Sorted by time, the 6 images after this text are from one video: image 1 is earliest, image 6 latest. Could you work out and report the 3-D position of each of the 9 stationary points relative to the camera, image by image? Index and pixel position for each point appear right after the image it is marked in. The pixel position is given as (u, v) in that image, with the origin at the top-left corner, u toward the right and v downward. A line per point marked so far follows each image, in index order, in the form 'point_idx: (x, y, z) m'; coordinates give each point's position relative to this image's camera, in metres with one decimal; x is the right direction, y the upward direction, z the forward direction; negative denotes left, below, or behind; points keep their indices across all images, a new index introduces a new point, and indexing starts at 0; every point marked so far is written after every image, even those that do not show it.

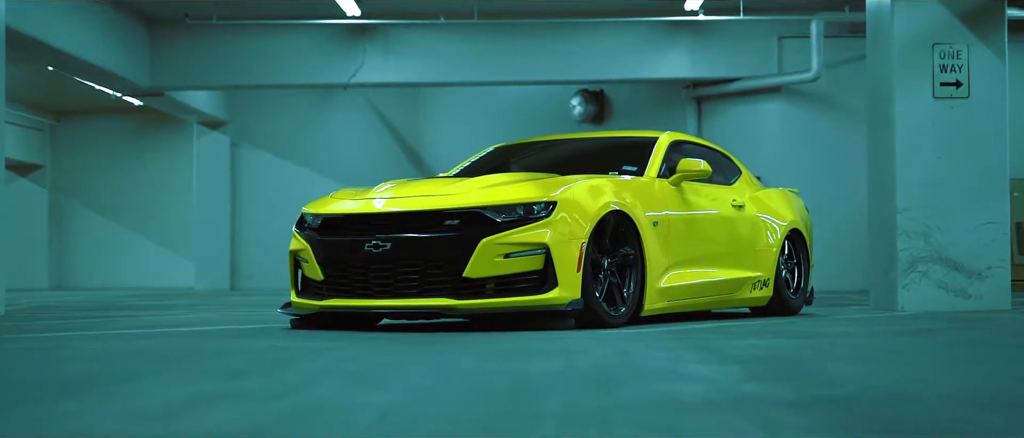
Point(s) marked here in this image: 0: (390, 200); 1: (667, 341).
0: (-0.4, +0.1, +5.7) m
1: (+0.5, -0.4, +4.8) m
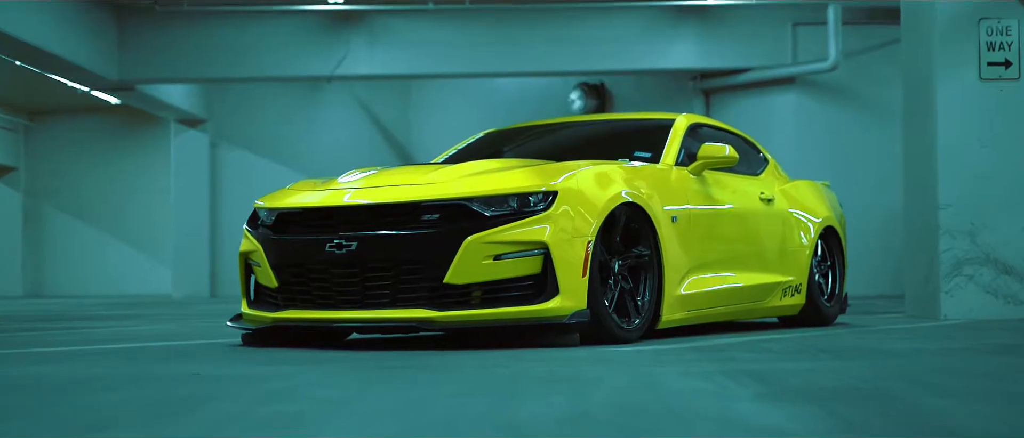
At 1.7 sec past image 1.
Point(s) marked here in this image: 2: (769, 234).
0: (-0.5, +0.1, +4.7) m
1: (+0.4, -0.4, +3.8) m
2: (+1.0, -0.1, +6.0) m
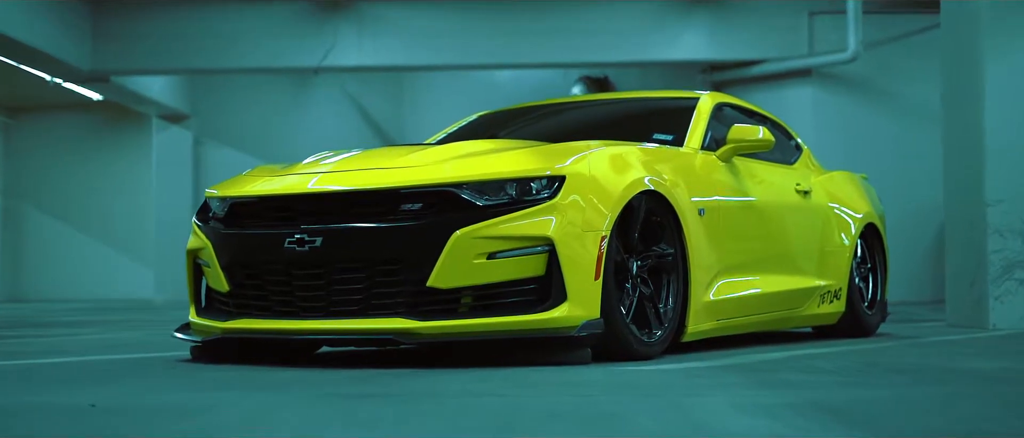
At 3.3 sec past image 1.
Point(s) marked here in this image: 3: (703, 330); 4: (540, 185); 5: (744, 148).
0: (-0.5, +0.1, +4.0) m
1: (+0.4, -0.3, +3.0) m
2: (+1.0, 0.0, +5.2) m
3: (+0.5, -0.3, +4.4) m
4: (+0.1, +0.1, +3.7) m
5: (+0.7, +0.2, +4.8) m
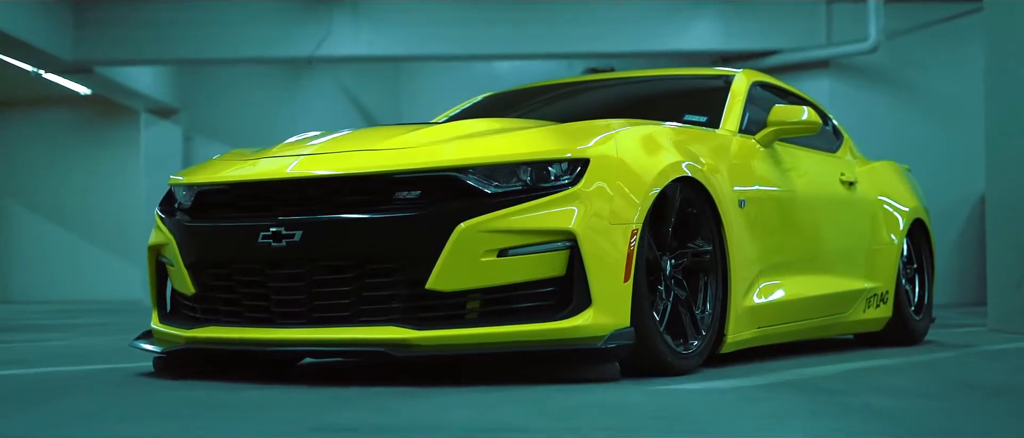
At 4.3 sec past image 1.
0: (-0.4, +0.1, +3.4) m
1: (+0.5, -0.3, +2.5) m
2: (+1.0, 0.0, +4.6) m
3: (+0.6, -0.3, +3.8) m
4: (+0.1, +0.1, +3.2) m
5: (+0.7, +0.2, +4.2) m
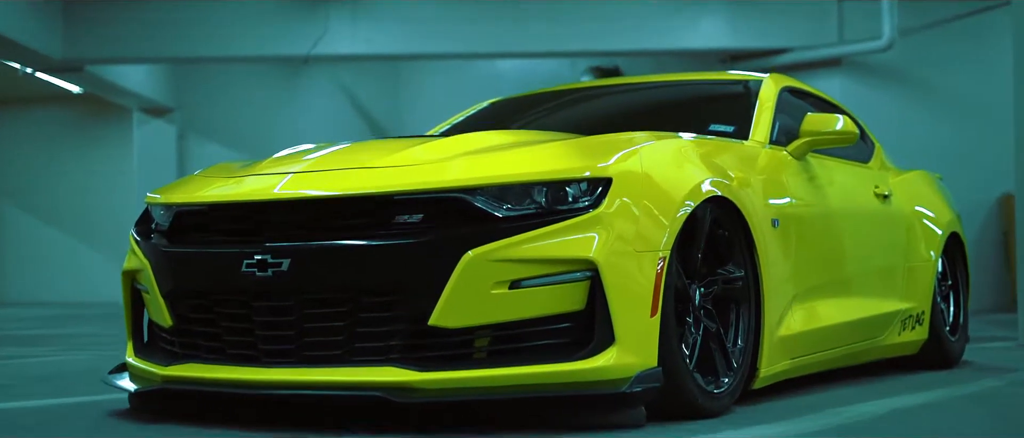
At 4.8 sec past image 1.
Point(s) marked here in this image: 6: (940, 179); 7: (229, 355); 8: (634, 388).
0: (-0.4, +0.1, +3.0) m
1: (+0.5, -0.4, +2.1) m
2: (+1.0, -0.1, +4.3) m
3: (+0.6, -0.3, +3.5) m
4: (+0.1, +0.1, +2.8) m
5: (+0.8, +0.2, +3.9) m
6: (+1.4, +0.1, +5.2) m
7: (-0.5, -0.3, +3.0) m
8: (+0.2, -0.3, +2.8) m
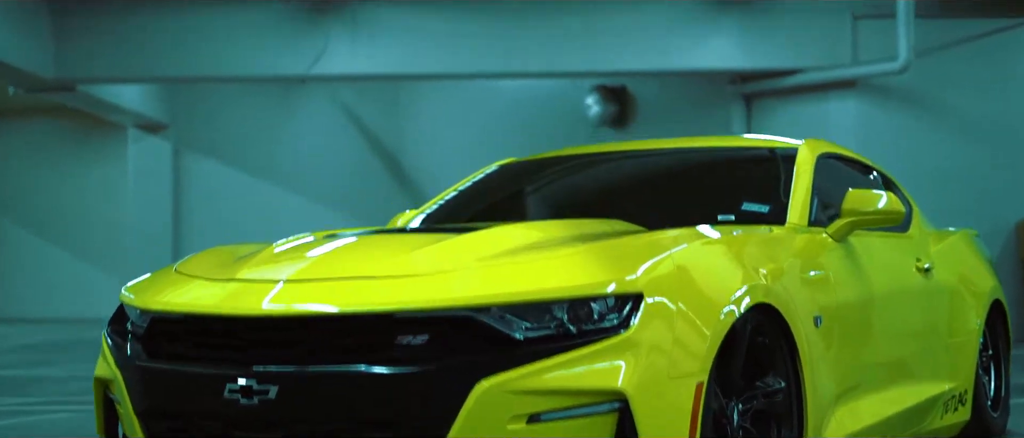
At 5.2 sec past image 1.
0: (-0.4, -0.1, +2.7) m
1: (+0.5, -0.6, +1.8) m
2: (+1.0, -0.3, +4.0) m
3: (+0.6, -0.5, +3.2) m
4: (+0.1, -0.1, +2.5) m
5: (+0.8, 0.0, +3.5) m
6: (+1.4, -0.1, +4.9) m
7: (-0.5, -0.4, +2.7) m
8: (+0.2, -0.5, +2.5) m
